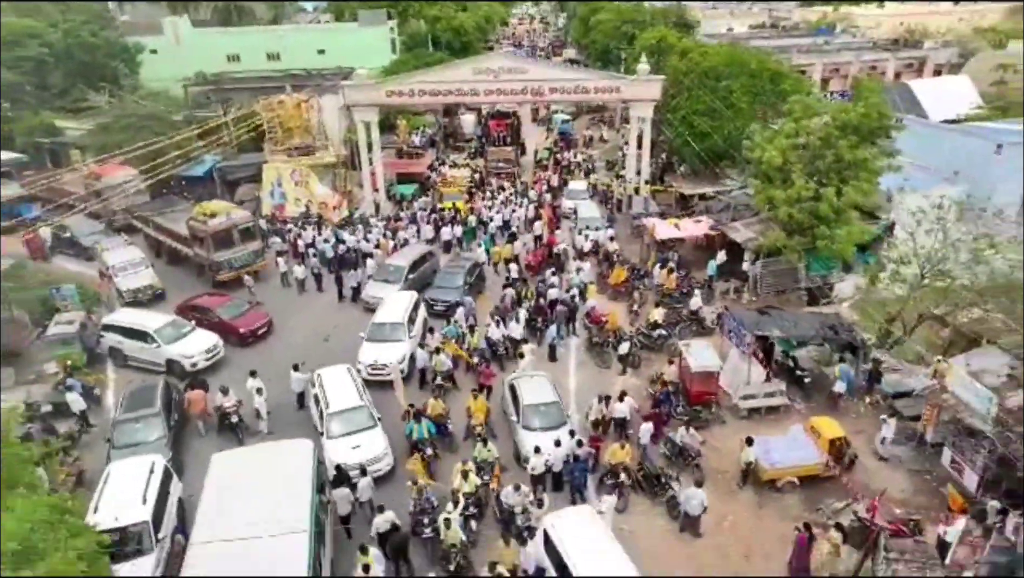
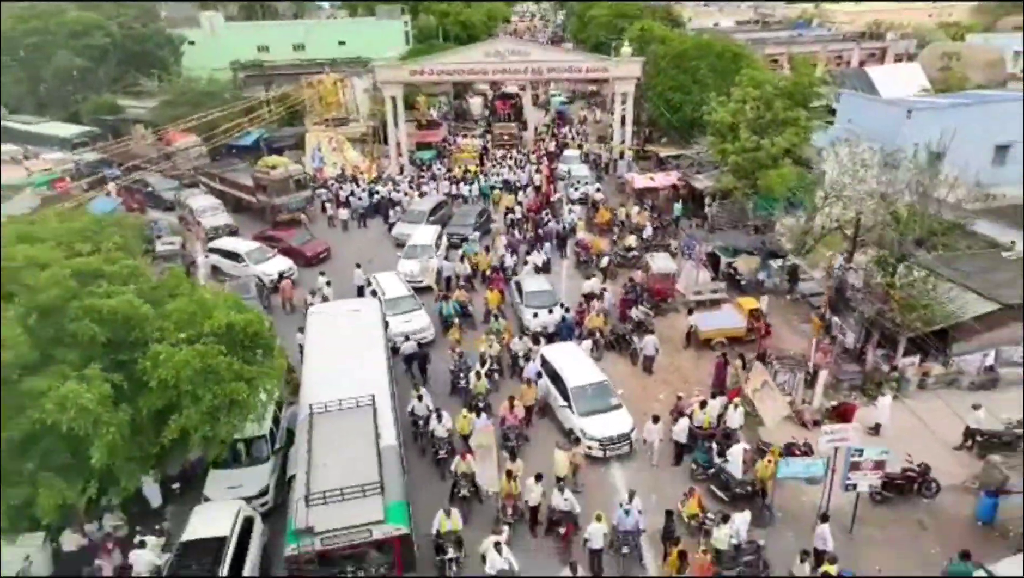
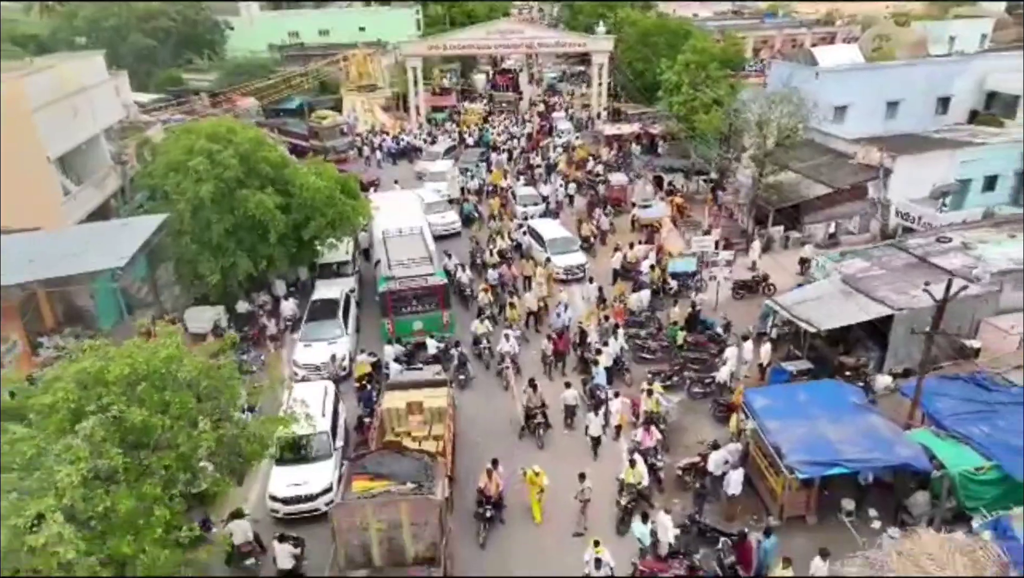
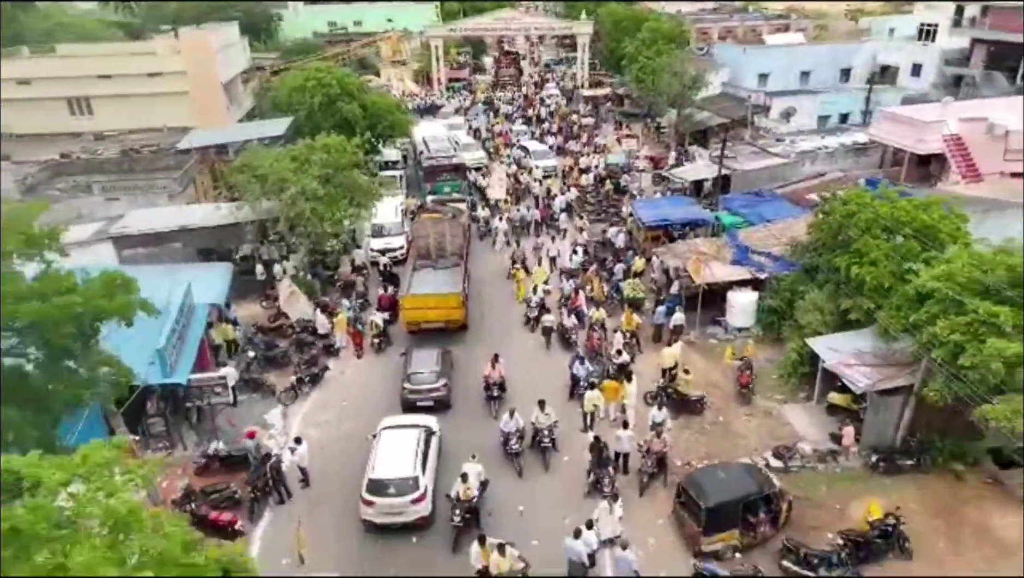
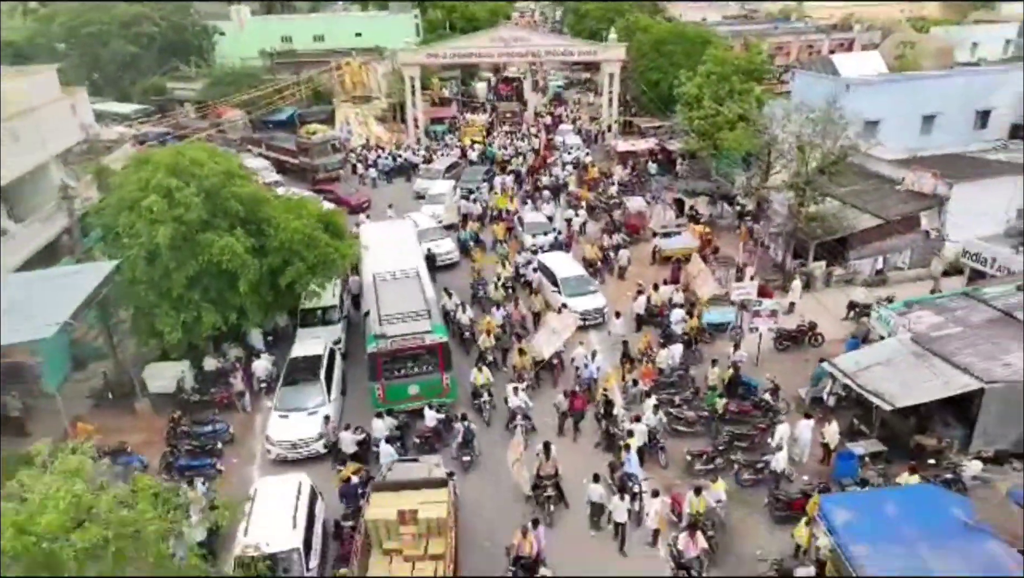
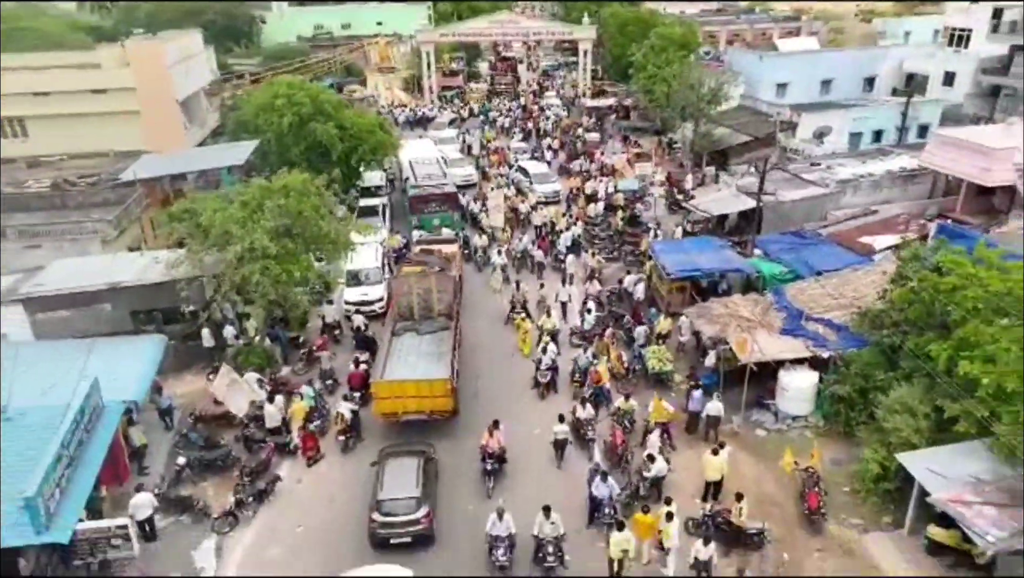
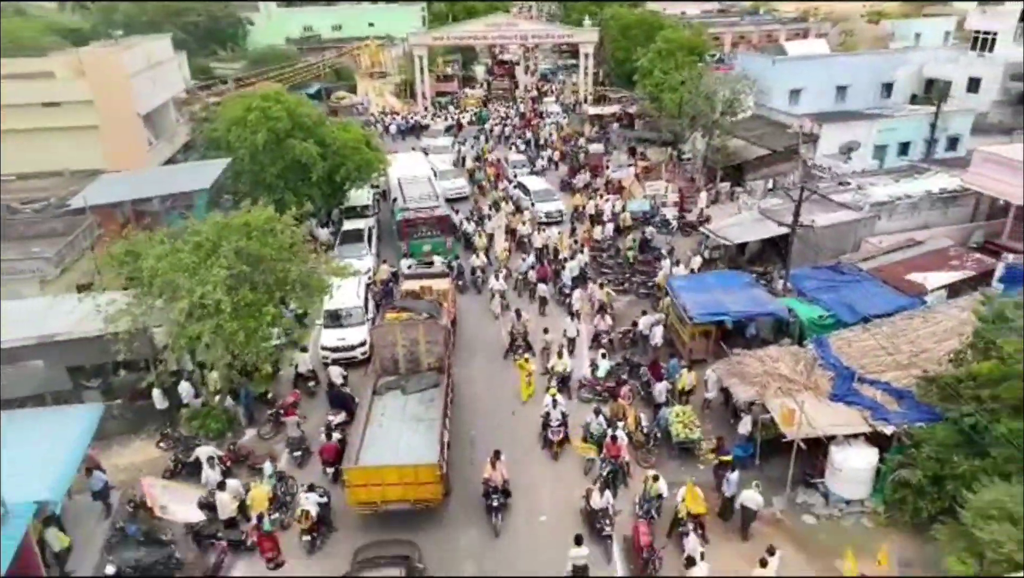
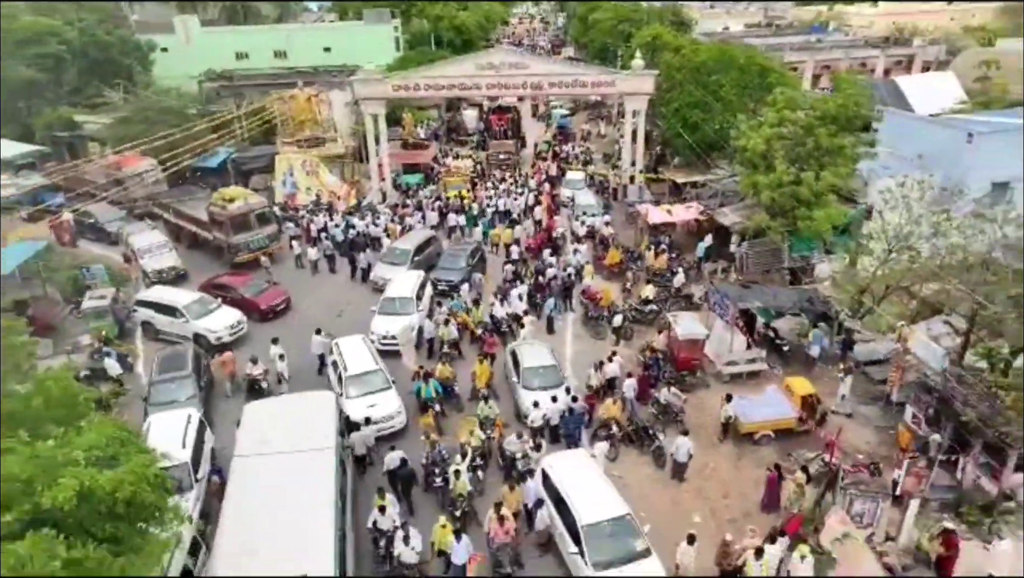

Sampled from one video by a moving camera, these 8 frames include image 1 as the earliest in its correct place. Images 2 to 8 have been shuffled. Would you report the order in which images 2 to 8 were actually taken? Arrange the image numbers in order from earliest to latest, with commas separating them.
8, 2, 5, 3, 7, 6, 4
